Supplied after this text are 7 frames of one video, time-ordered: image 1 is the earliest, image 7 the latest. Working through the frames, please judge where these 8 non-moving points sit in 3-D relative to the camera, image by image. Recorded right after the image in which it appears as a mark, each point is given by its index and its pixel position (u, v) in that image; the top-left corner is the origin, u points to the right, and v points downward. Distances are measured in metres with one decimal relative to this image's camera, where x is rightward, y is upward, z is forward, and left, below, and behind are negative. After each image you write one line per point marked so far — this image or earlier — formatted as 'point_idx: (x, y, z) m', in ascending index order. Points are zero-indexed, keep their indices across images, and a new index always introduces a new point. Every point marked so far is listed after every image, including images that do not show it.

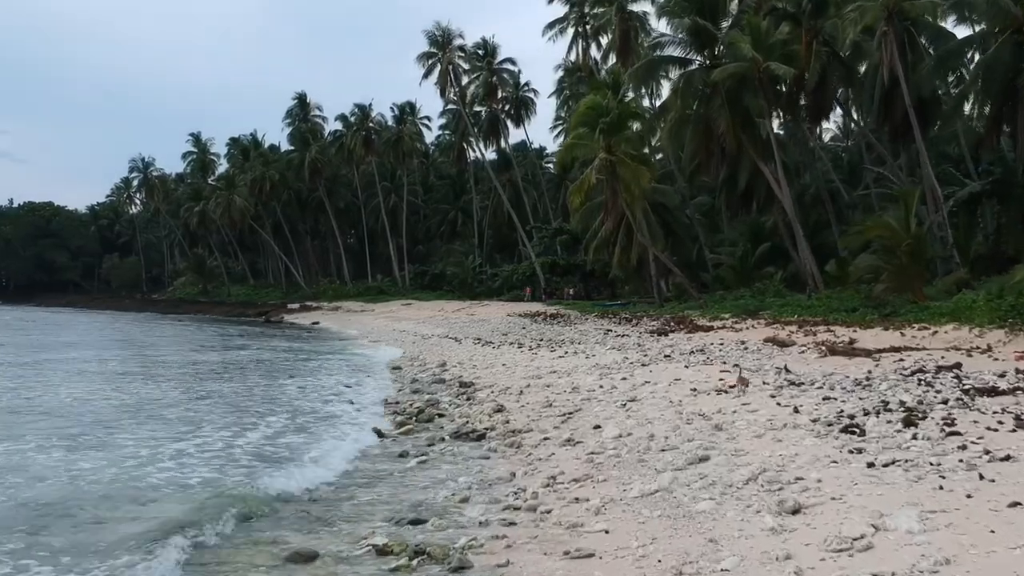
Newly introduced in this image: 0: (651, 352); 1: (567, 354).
0: (+2.5, -1.2, +17.9) m
1: (+1.1, -1.3, +19.8) m
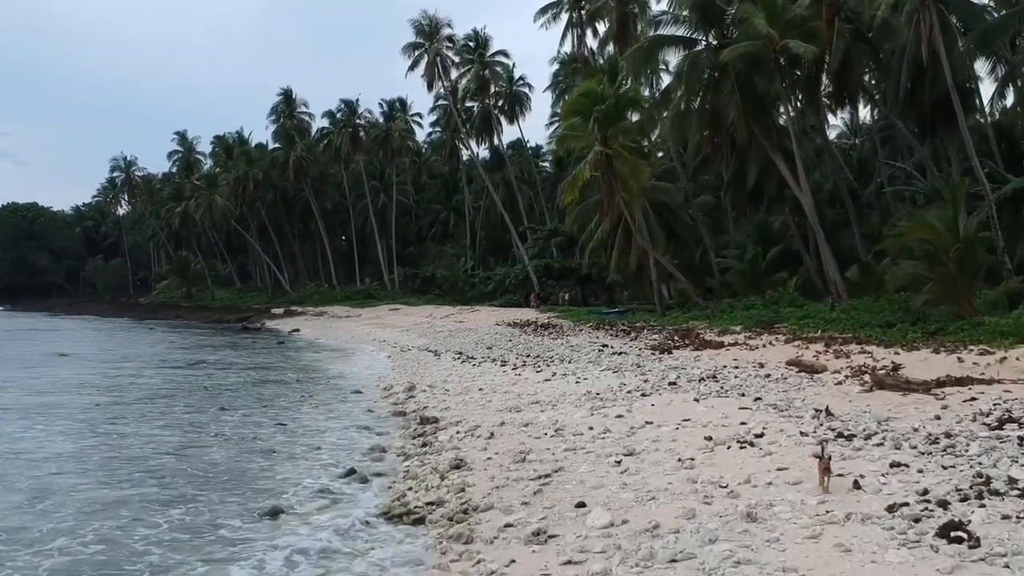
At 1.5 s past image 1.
0: (+2.2, -1.4, +15.1) m
1: (+0.7, -1.5, +17.0) m
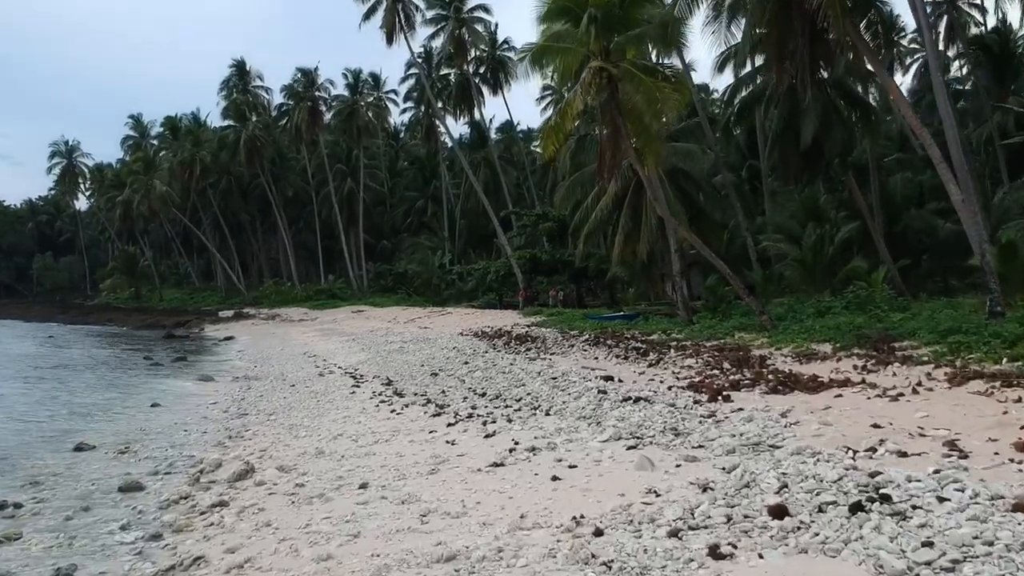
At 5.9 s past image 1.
0: (+1.5, -1.3, +6.9) m
1: (0.0, -1.5, +8.8) m
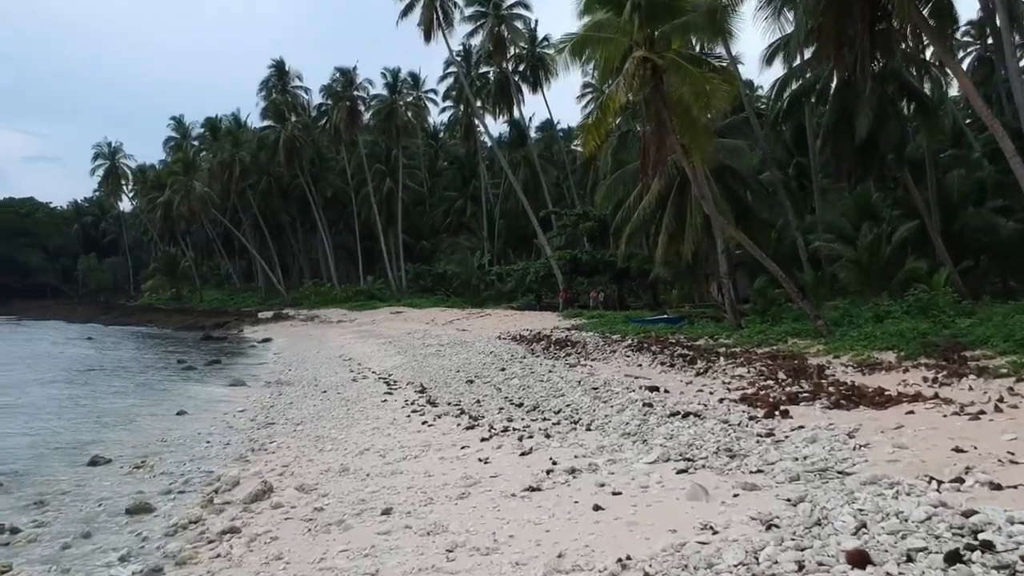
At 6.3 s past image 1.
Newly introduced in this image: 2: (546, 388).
0: (+1.7, -1.4, +6.0) m
1: (+0.3, -1.5, +8.0) m
2: (+0.5, -1.3, +13.2) m
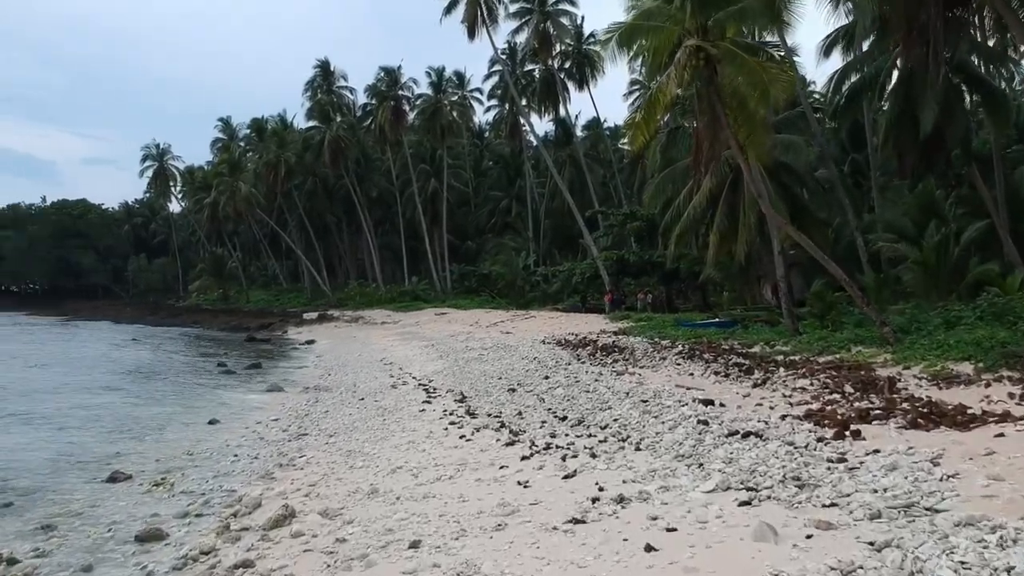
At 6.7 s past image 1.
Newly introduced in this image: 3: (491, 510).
0: (+1.9, -1.4, +5.2) m
1: (+0.6, -1.6, +7.2) m
2: (+1.0, -1.4, +12.4) m
3: (-0.2, -1.7, +7.6) m
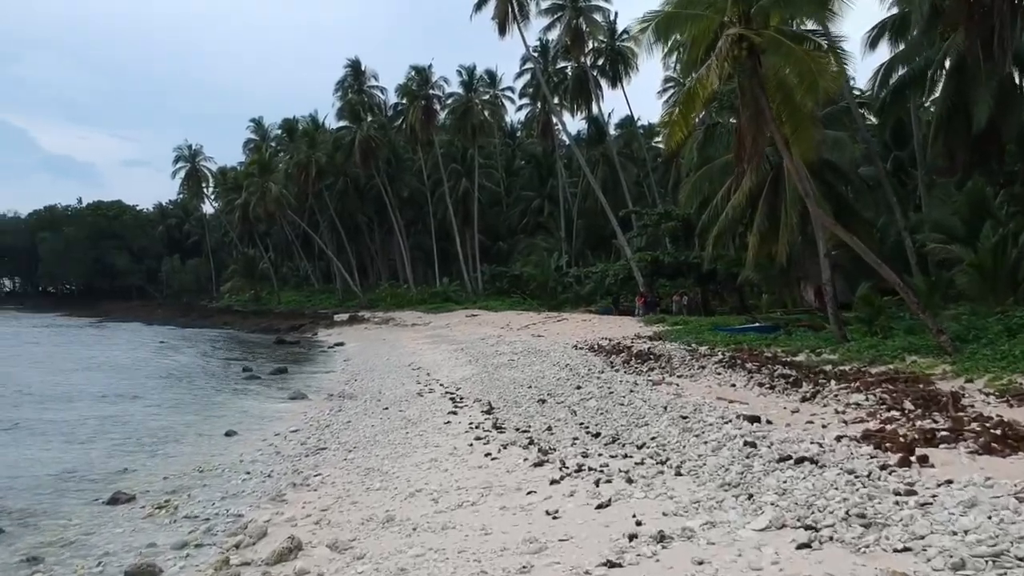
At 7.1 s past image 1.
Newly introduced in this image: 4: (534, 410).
0: (+2.0, -1.5, +4.3) m
1: (+0.8, -1.7, +6.4) m
2: (+1.3, -1.5, +11.6) m
3: (0.0, -1.8, +6.8) m
4: (+0.3, -1.6, +13.3) m
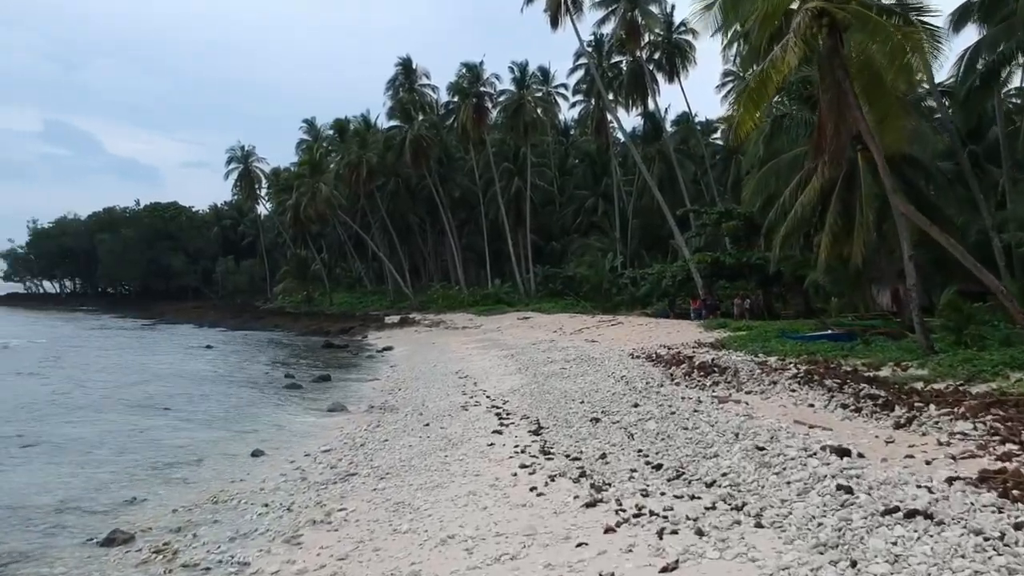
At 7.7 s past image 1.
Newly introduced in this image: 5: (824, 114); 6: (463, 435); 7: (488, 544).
0: (+2.1, -1.6, +3.0) m
1: (+1.0, -1.8, +5.1) m
2: (+1.9, -1.6, +10.2) m
3: (+0.3, -1.9, +5.5) m
4: (+0.9, -1.7, +12.0) m
5: (+4.1, +2.2, +13.1) m
6: (-0.7, -2.0, +13.5) m
7: (-0.2, -1.9, +7.5) m
